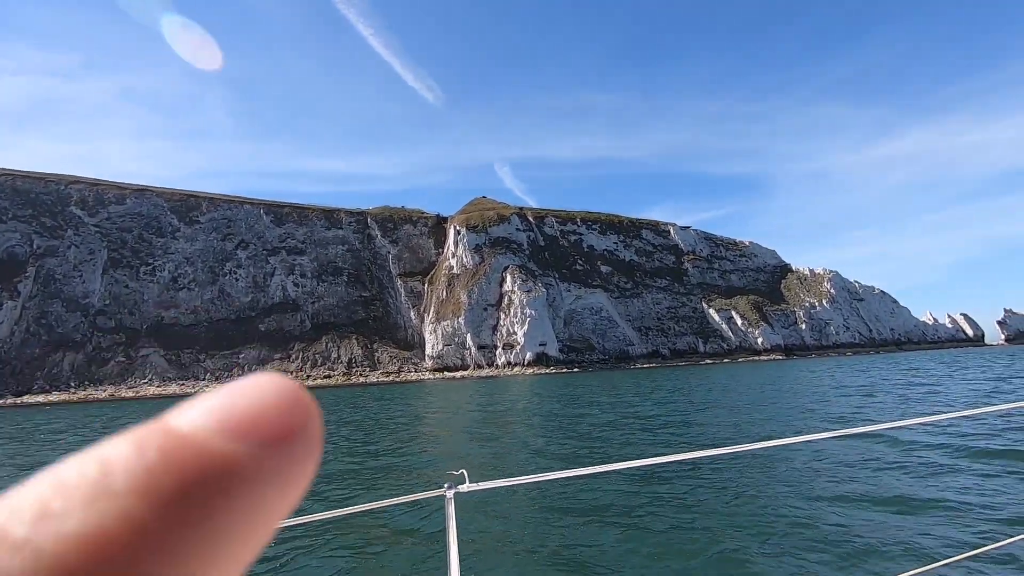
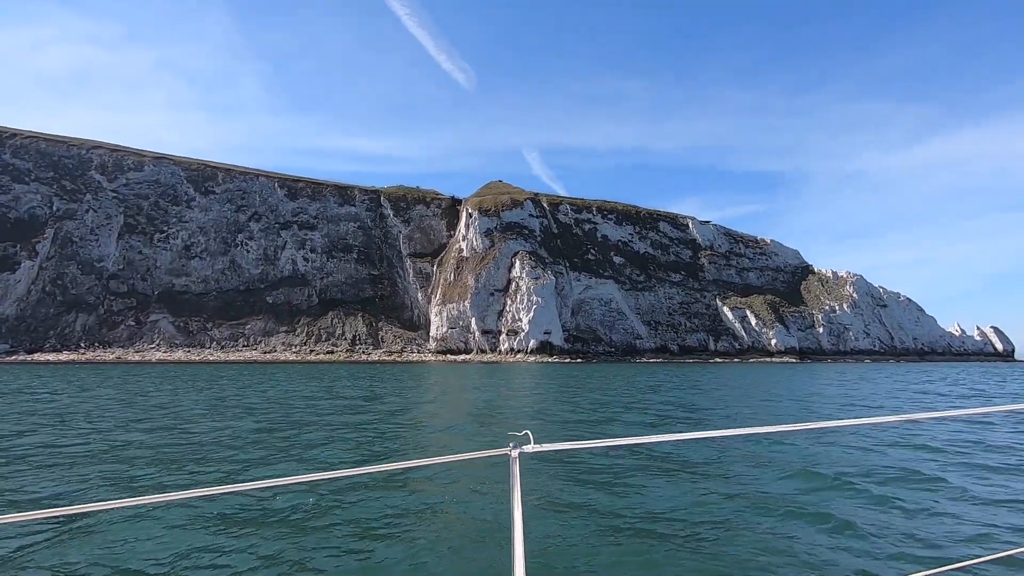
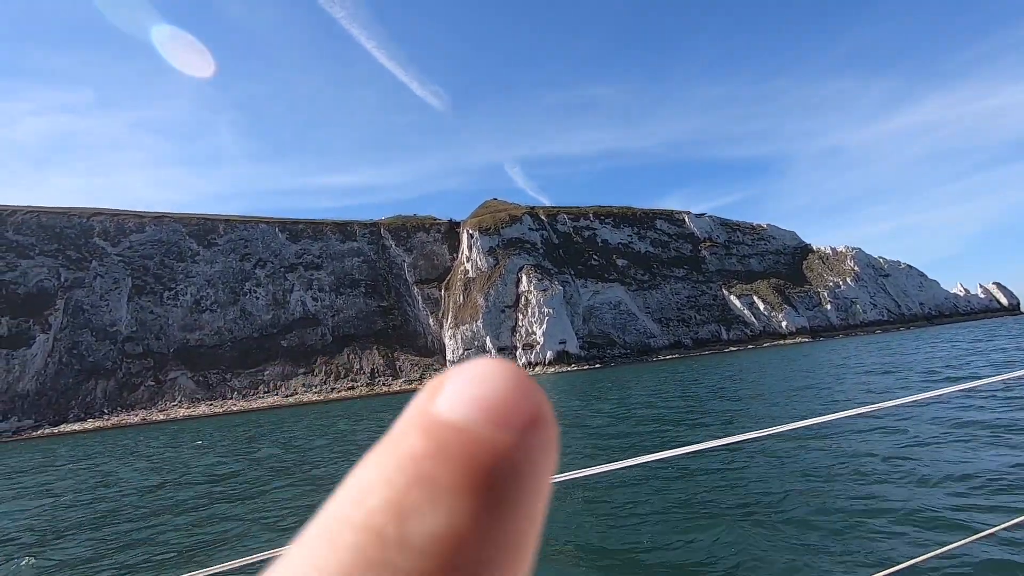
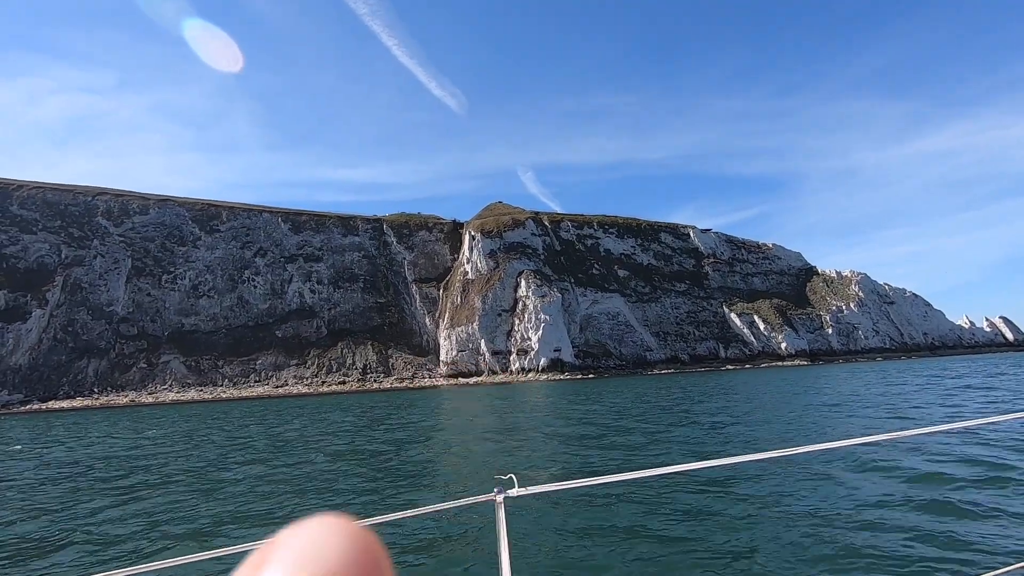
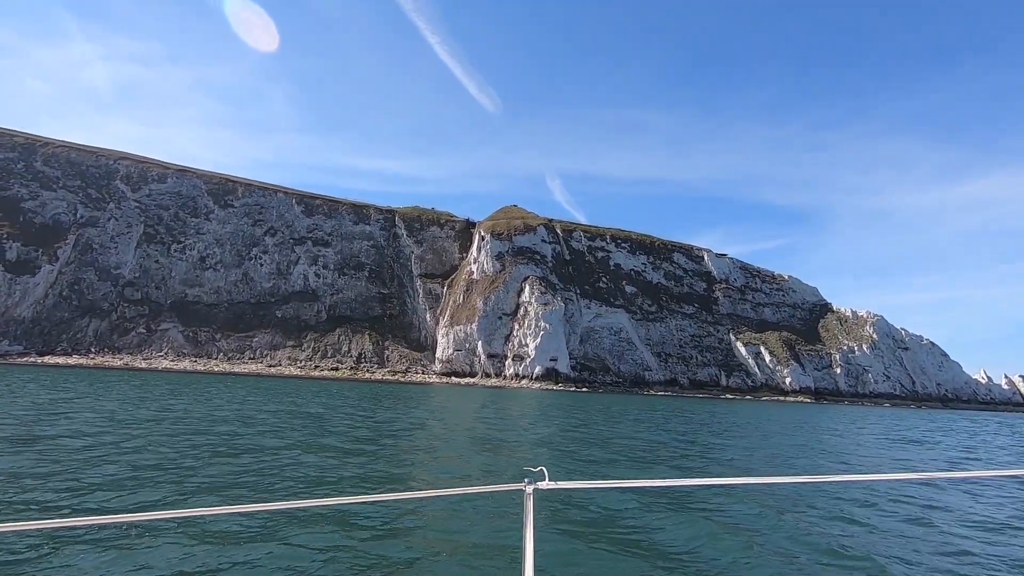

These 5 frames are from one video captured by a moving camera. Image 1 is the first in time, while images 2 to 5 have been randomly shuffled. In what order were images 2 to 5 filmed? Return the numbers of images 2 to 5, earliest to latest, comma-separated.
3, 4, 2, 5
